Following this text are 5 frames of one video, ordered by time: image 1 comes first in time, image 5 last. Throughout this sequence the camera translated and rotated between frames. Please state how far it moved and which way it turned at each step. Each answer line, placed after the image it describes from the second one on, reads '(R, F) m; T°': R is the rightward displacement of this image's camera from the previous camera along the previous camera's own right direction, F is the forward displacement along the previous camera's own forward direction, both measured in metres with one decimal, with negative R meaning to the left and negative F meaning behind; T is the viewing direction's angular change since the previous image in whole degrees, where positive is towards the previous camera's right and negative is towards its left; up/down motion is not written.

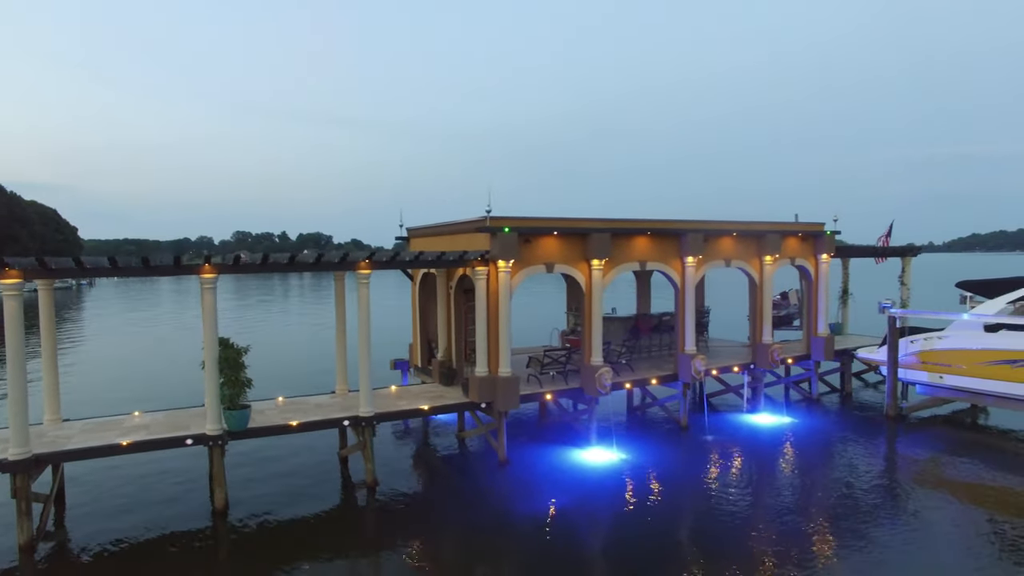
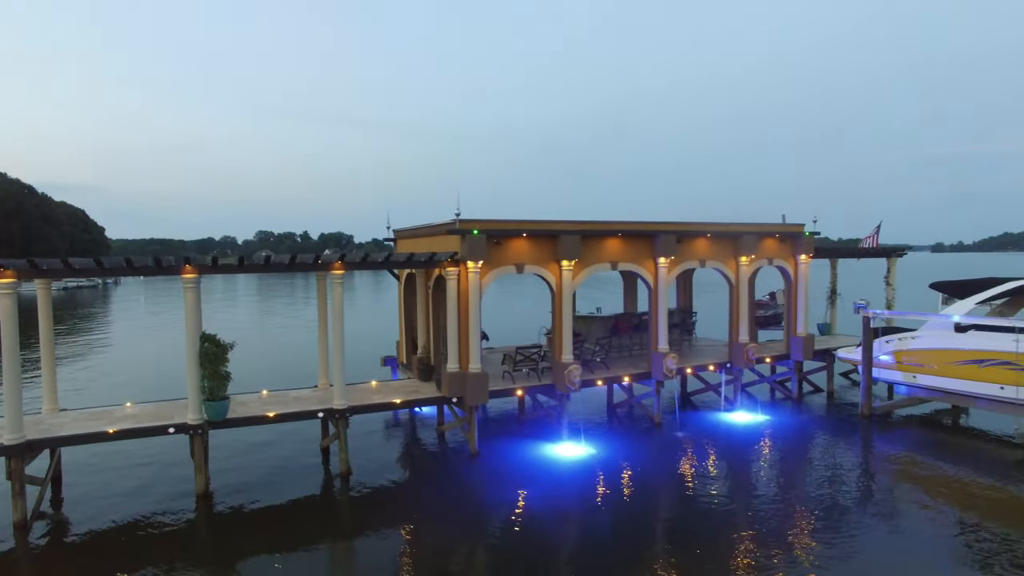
(+1.2, -0.5) m; -2°
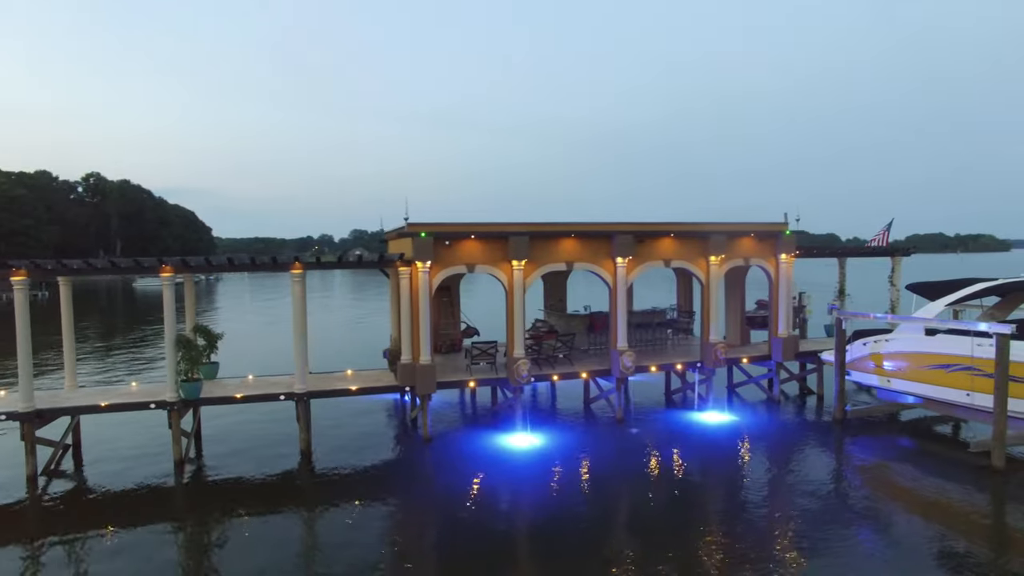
(+3.5, -0.7) m; -8°
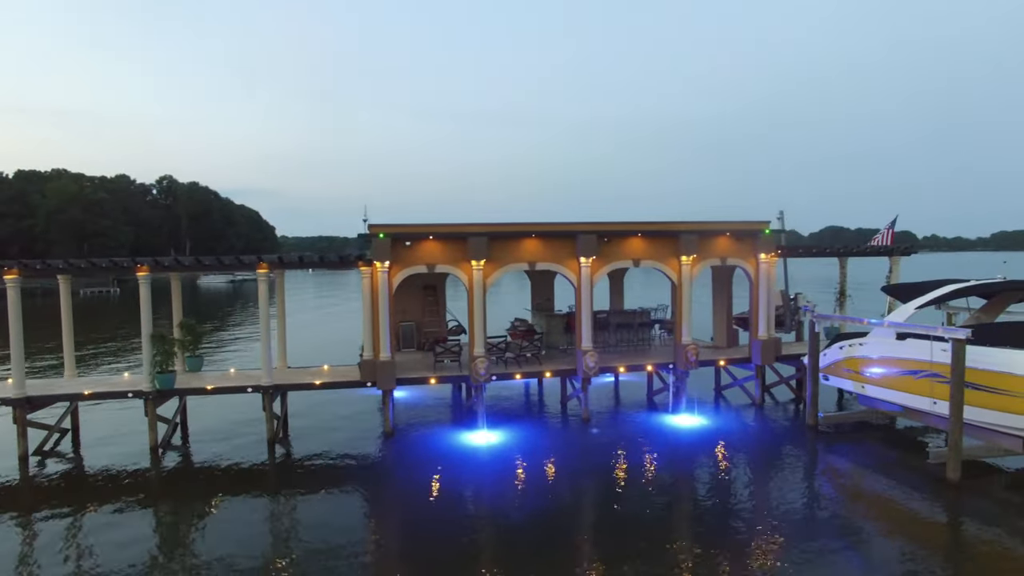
(+2.6, -0.1) m; -6°
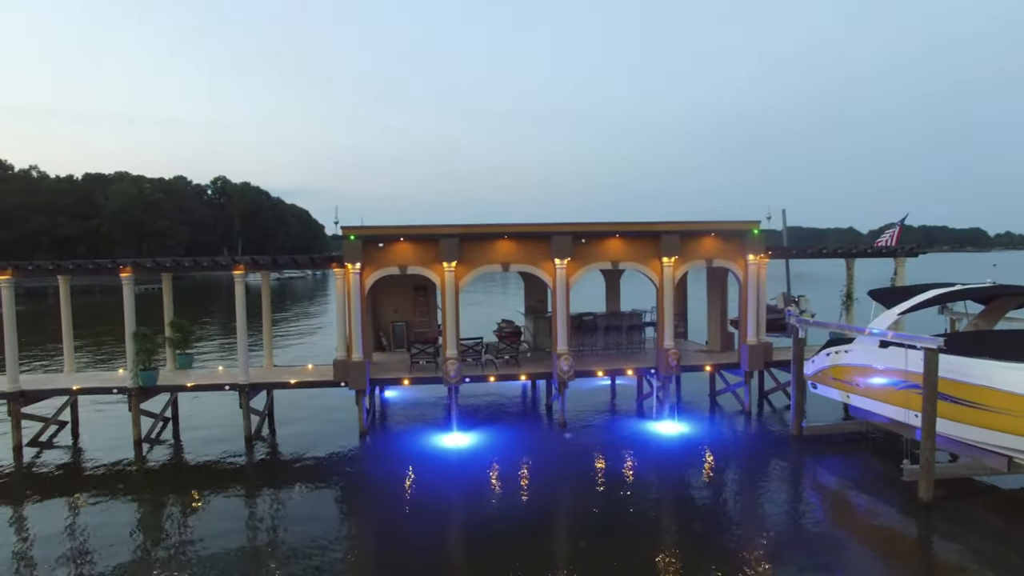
(+2.0, +0.3) m; -5°
